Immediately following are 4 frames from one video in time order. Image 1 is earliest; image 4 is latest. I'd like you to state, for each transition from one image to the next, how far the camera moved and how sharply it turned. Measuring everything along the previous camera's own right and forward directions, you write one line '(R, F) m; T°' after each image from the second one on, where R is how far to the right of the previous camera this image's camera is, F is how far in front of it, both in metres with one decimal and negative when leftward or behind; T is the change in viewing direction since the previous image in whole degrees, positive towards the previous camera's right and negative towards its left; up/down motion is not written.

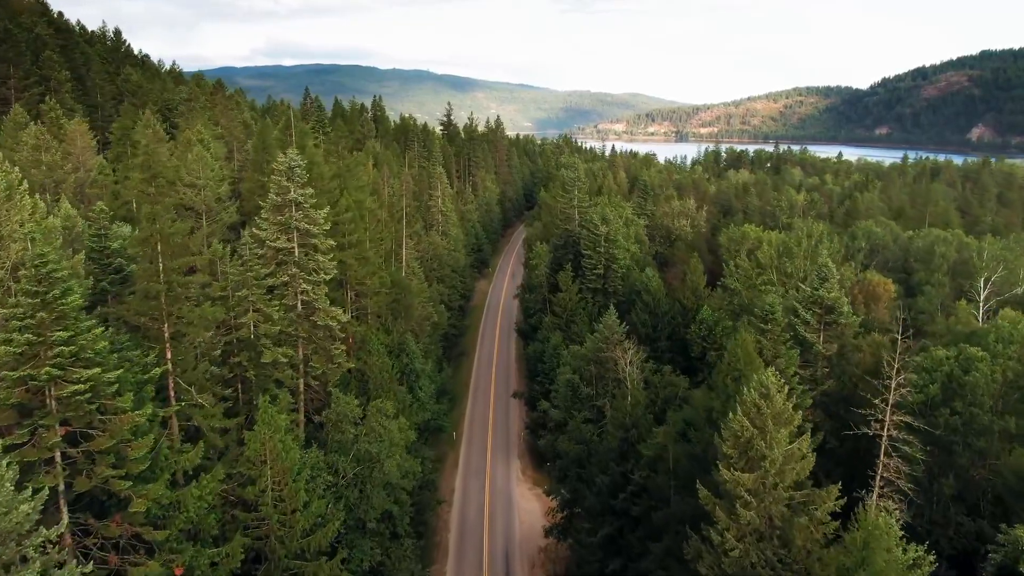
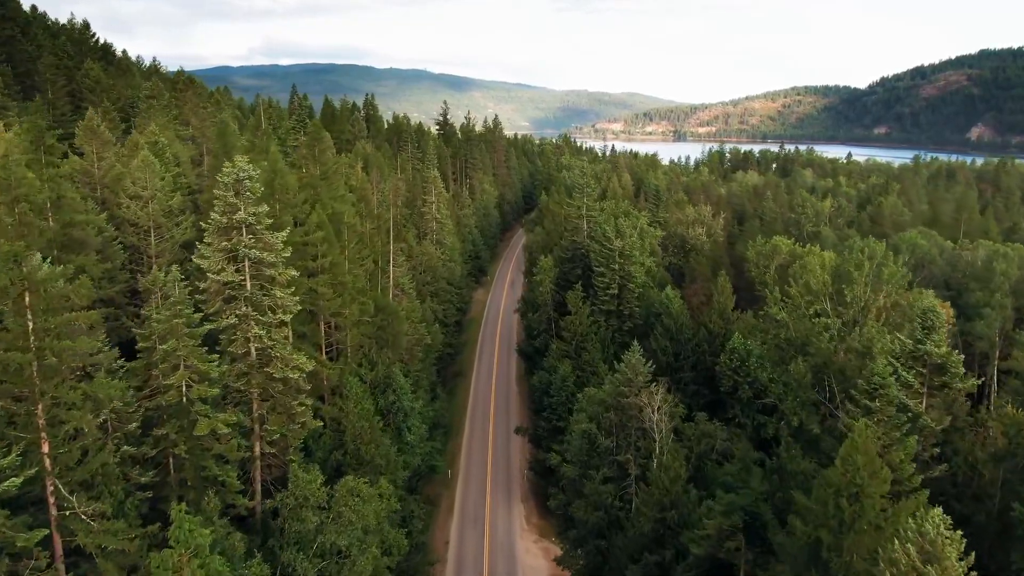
(-0.4, +7.3) m; 0°
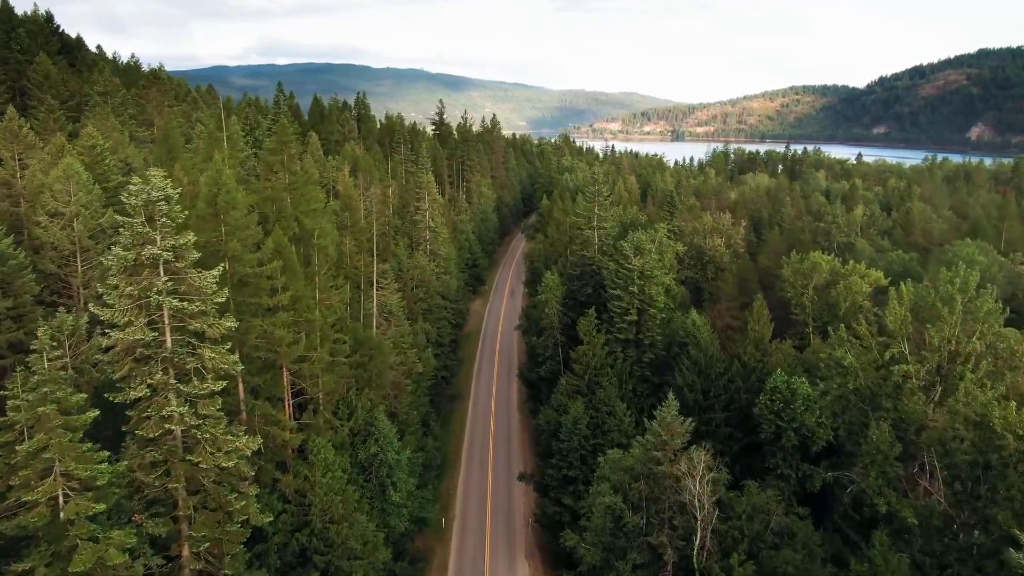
(-0.4, +7.3) m; 0°
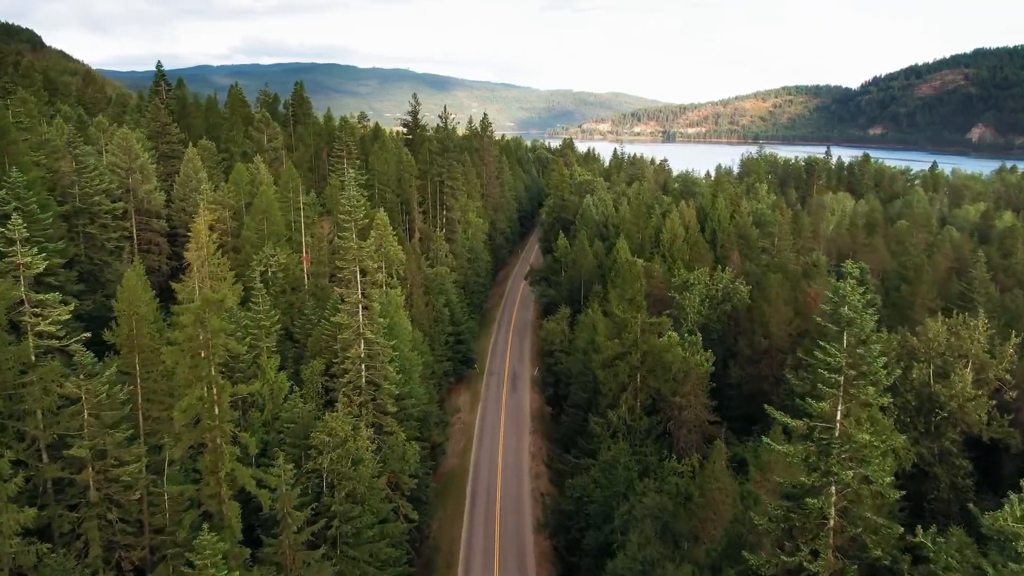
(-1.9, +39.9) m; +1°
